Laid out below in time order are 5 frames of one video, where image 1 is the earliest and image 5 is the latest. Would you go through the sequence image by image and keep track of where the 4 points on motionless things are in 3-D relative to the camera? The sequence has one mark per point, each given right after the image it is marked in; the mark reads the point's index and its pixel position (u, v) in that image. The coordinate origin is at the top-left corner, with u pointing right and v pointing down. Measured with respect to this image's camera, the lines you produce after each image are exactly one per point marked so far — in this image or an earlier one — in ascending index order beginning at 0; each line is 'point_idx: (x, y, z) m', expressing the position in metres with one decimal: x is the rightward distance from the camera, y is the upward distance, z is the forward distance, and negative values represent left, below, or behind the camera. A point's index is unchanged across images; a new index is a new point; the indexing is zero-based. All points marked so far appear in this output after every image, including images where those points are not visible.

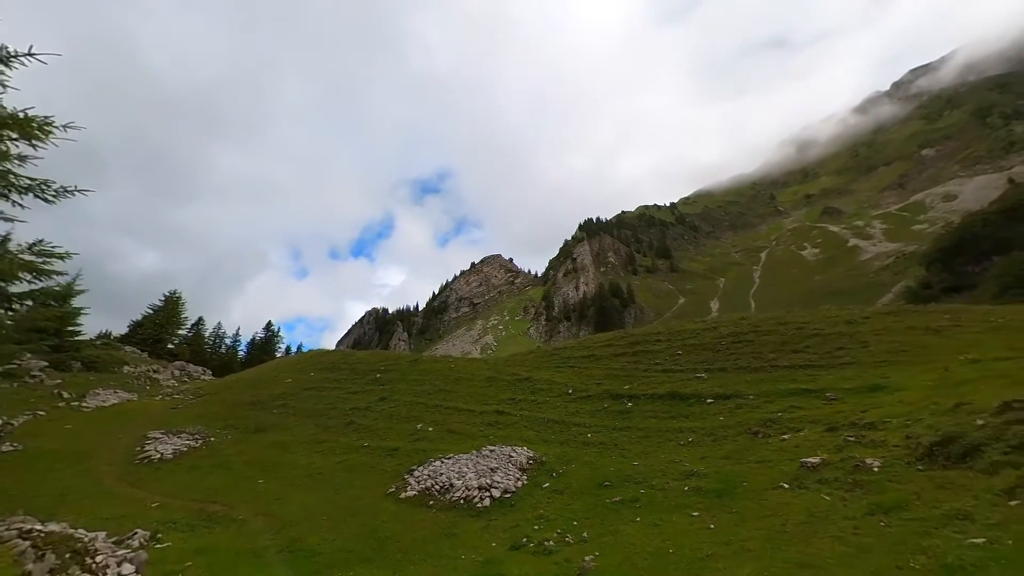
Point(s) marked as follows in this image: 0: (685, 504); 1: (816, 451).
0: (+6.9, -8.5, +19.6) m
1: (+11.6, -6.3, +19.1) m
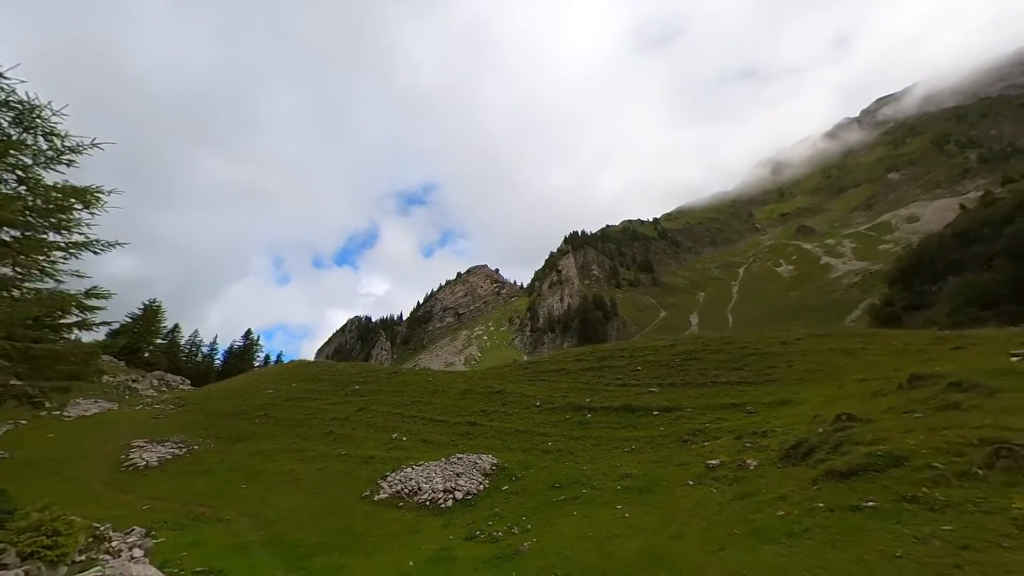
0: (+4.8, -9.9, +23.2) m
1: (+9.5, -7.8, +23.0) m
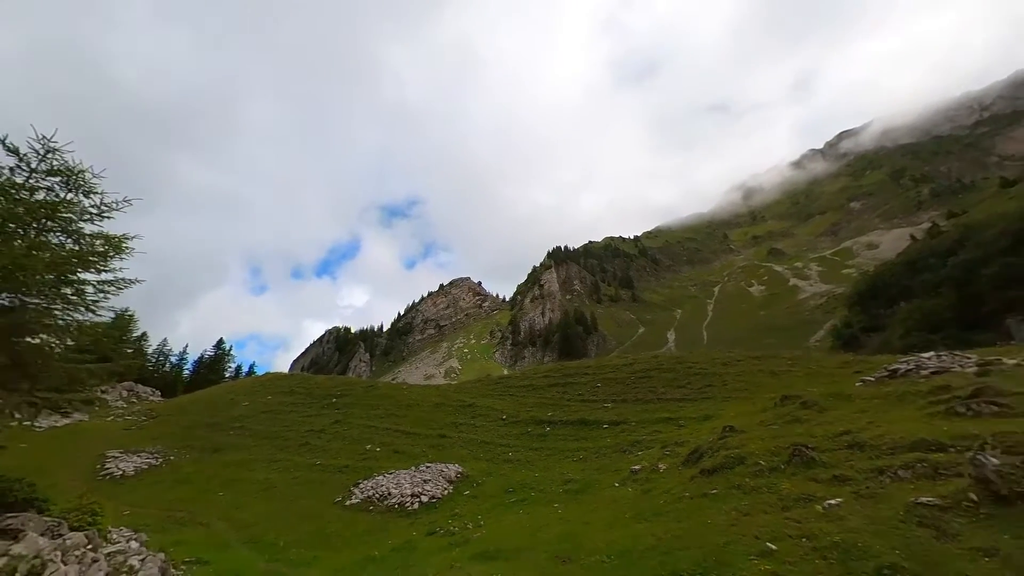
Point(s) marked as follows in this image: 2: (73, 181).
0: (+2.3, -11.5, +26.8) m
1: (+7.1, -9.4, +26.8) m
2: (-15.2, +3.7, +17.1) m
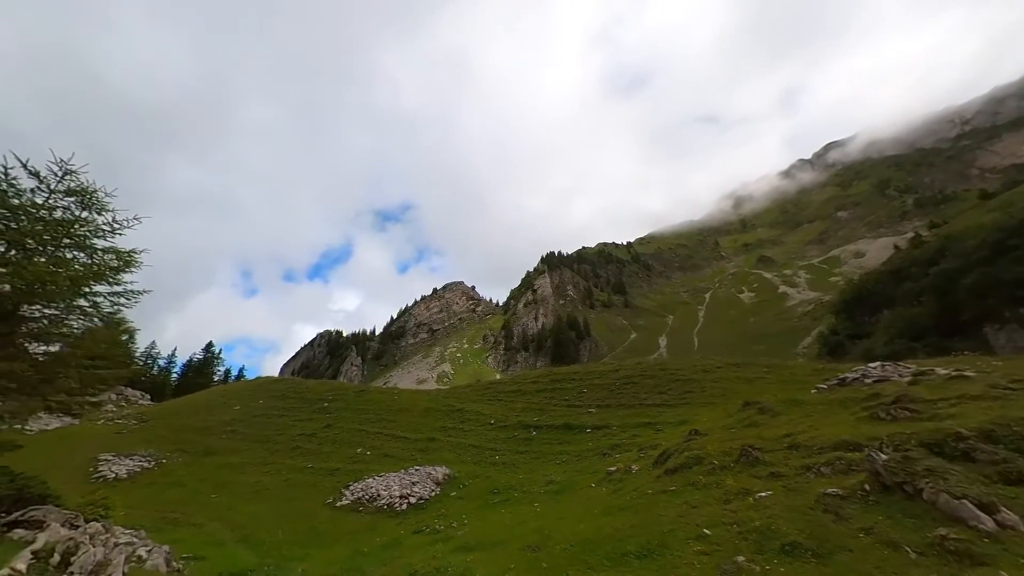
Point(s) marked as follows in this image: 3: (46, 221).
0: (+1.3, -12.2, +28.3) m
1: (+6.1, -10.1, +28.4) m
2: (-15.9, +3.3, +18.5) m
3: (-15.9, +2.3, +16.8) m
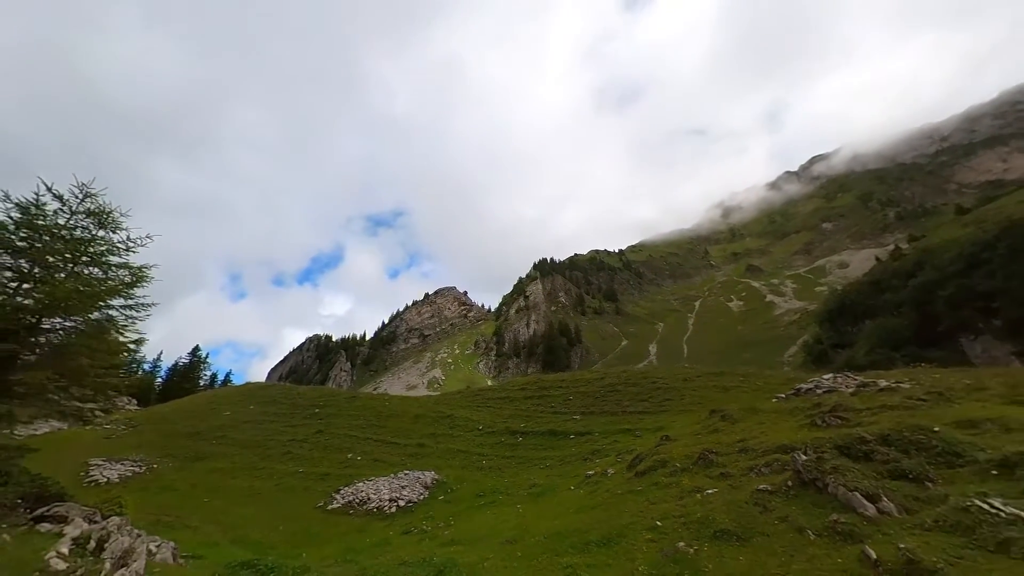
0: (+0.4, -13.0, +29.8) m
1: (+5.2, -10.9, +30.1) m
2: (-16.6, +2.7, +19.9) m
3: (-16.5, +1.8, +18.2) m
